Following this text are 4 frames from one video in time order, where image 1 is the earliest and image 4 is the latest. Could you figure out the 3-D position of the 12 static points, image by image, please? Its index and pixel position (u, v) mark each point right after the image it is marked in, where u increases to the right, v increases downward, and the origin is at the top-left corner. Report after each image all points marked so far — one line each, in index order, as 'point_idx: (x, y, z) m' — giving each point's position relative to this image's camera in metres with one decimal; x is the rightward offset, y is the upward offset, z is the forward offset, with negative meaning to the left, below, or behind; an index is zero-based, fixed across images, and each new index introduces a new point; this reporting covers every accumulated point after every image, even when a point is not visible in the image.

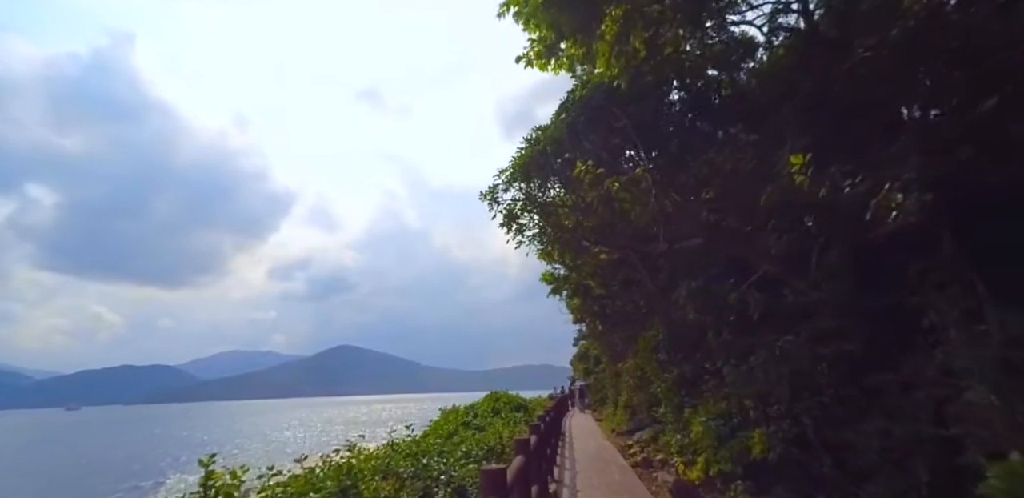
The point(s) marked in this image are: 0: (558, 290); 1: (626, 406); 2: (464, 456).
0: (+1.2, -1.1, +13.1) m
1: (+2.9, -4.0, +12.5) m
2: (-0.5, -2.1, +5.0) m
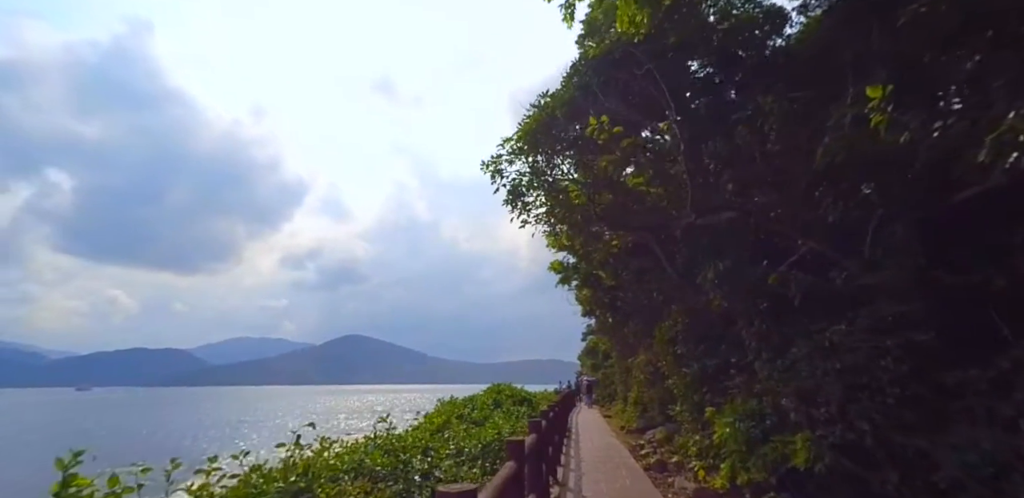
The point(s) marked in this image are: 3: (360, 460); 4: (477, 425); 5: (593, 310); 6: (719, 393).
0: (+1.4, -0.8, +12.5) m
1: (+3.0, -3.7, +11.9) m
2: (-0.5, -1.9, +4.5) m
3: (-1.1, -1.5, +3.6) m
4: (-0.5, -2.5, +6.9) m
5: (+2.1, -1.6, +12.9) m
6: (+2.1, -1.5, +4.9) m
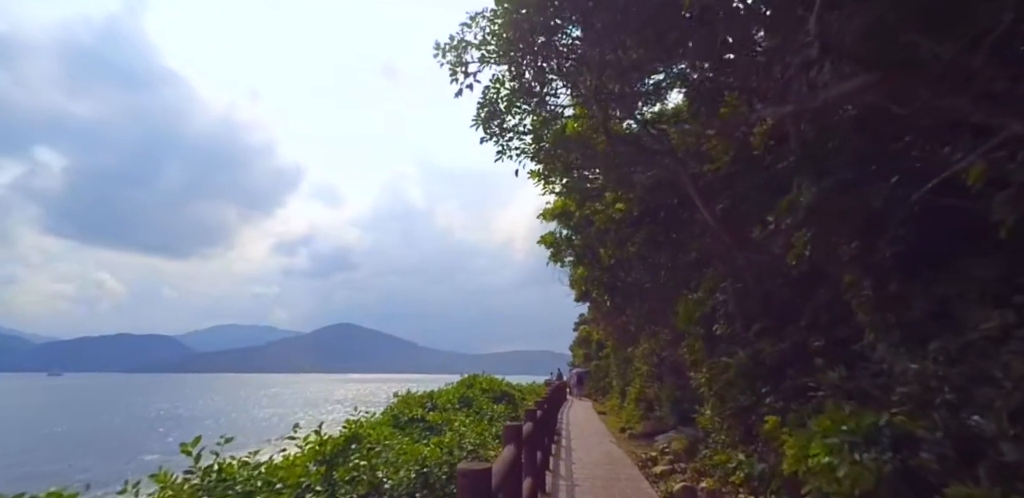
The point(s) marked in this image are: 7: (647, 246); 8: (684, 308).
0: (+1.1, -0.2, +10.8) m
1: (+2.6, -3.1, +10.2) m
2: (-0.8, -1.4, +2.8) m
3: (-1.4, -1.0, +1.9) m
4: (-0.8, -1.9, +5.2) m
5: (+1.8, -1.0, +11.2) m
6: (+1.8, -1.0, +3.3) m
7: (+1.9, 0.0, +6.9) m
8: (+1.6, -0.5, +4.5) m
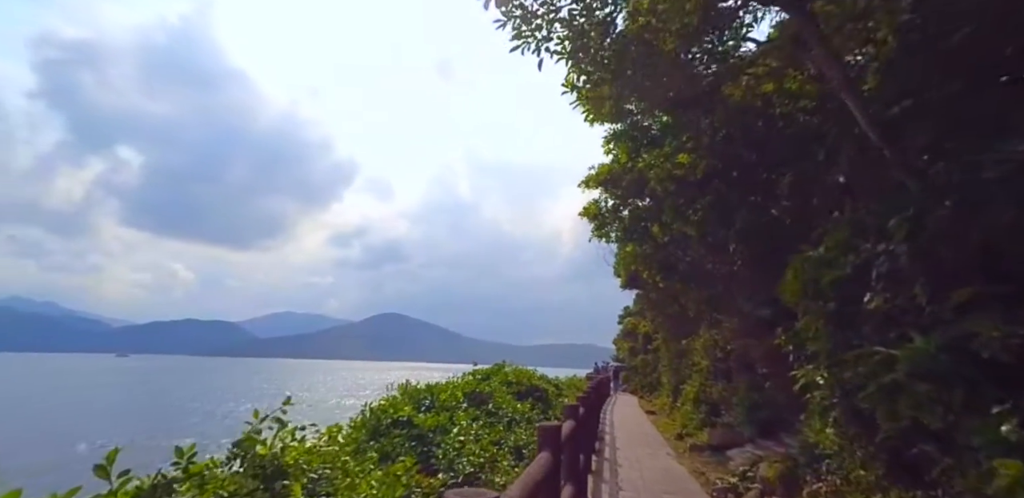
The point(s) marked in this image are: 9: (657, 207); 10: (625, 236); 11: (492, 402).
0: (+1.8, +0.3, +9.3) m
1: (+3.3, -2.6, +8.6) m
2: (-0.8, -1.0, +1.5) m
3: (-1.4, -0.7, +0.6) m
4: (-0.6, -1.5, +3.9) m
5: (+2.5, -0.5, +9.7) m
6: (+1.9, -0.6, +1.7) m
7: (+2.3, +0.5, +5.4) m
8: (+1.7, -0.1, +3.0) m
9: (+2.0, +0.6, +6.6) m
10: (+2.0, +0.2, +8.4) m
11: (-0.1, -1.9, +6.1) m
